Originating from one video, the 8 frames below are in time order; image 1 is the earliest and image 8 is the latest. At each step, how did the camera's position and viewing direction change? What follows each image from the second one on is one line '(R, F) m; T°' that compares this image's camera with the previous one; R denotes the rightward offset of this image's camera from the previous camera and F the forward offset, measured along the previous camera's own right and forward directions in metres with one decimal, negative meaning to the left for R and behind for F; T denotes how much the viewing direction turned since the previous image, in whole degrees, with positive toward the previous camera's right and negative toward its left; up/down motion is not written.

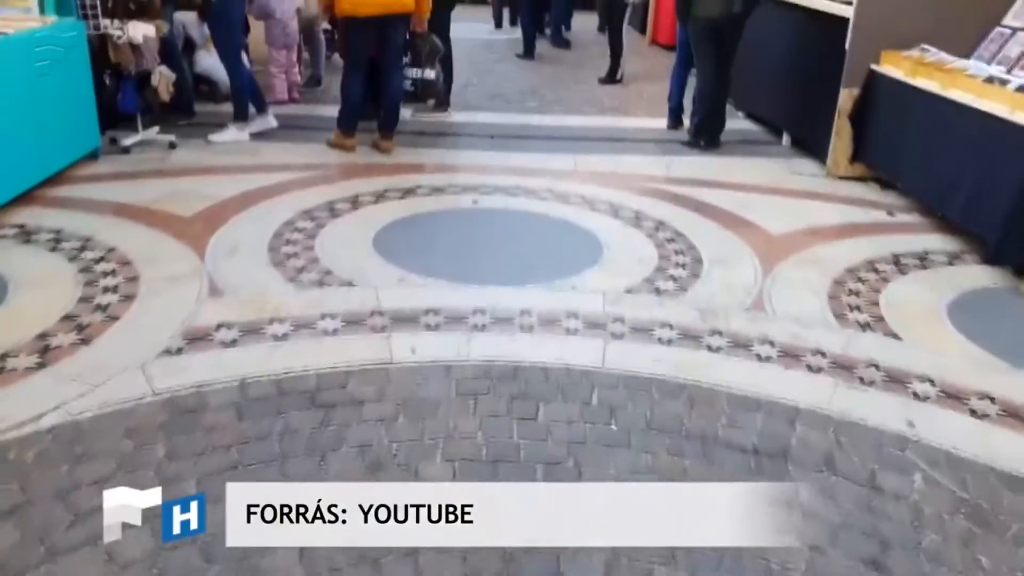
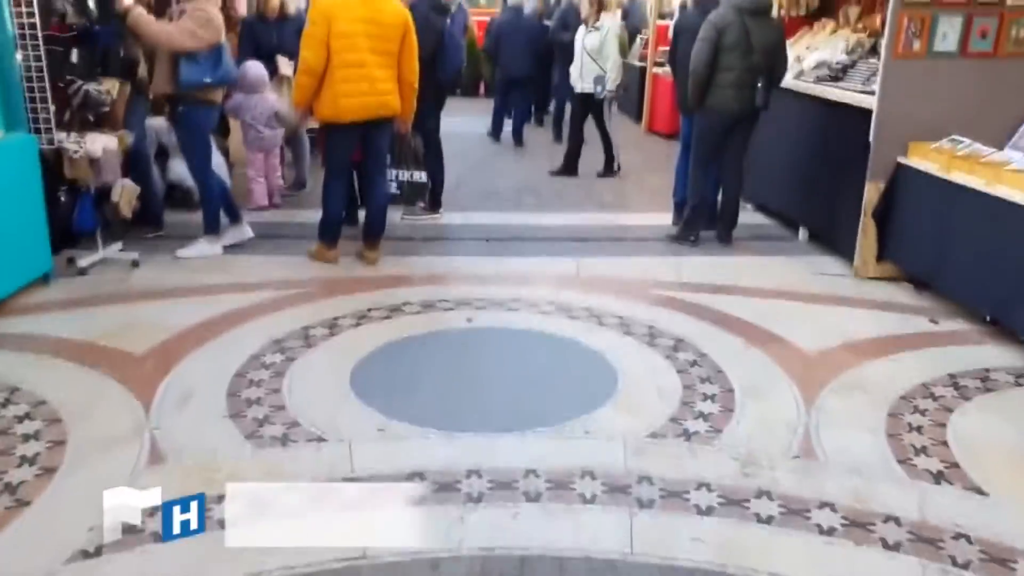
(0.0, +0.5) m; 0°
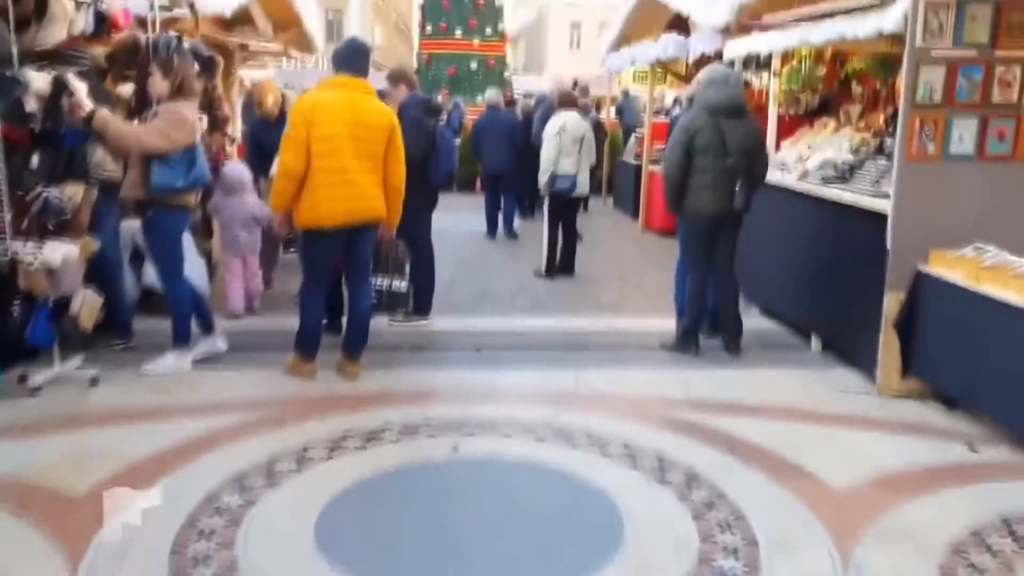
(0.0, +0.4) m; 0°
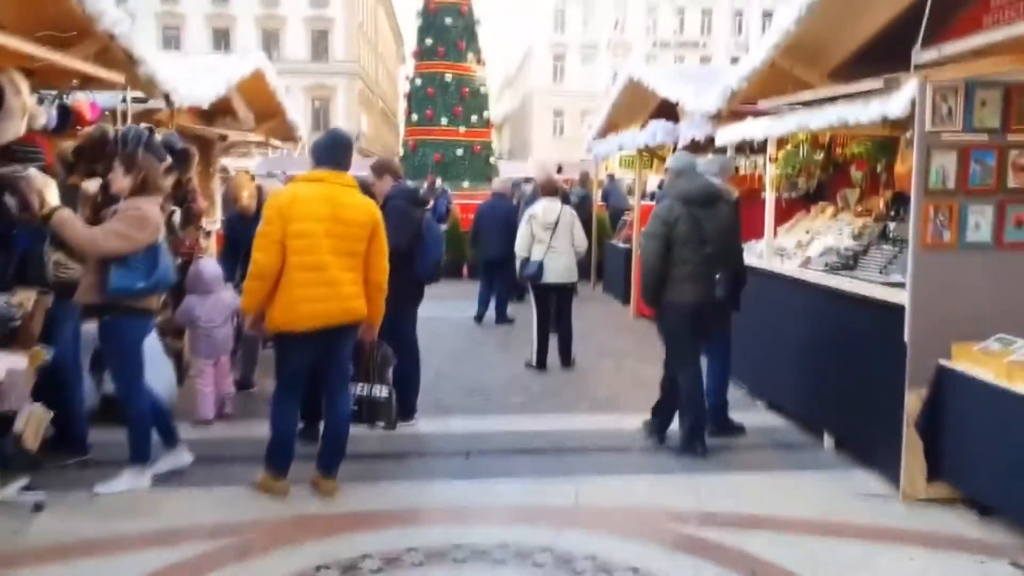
(0.0, +0.4) m; +1°
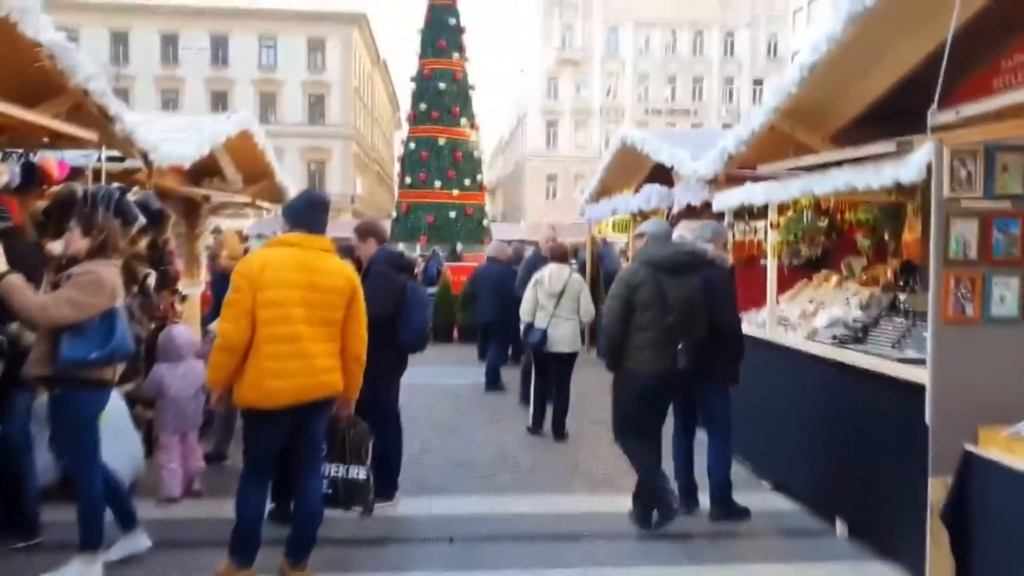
(0.0, +0.3) m; 0°
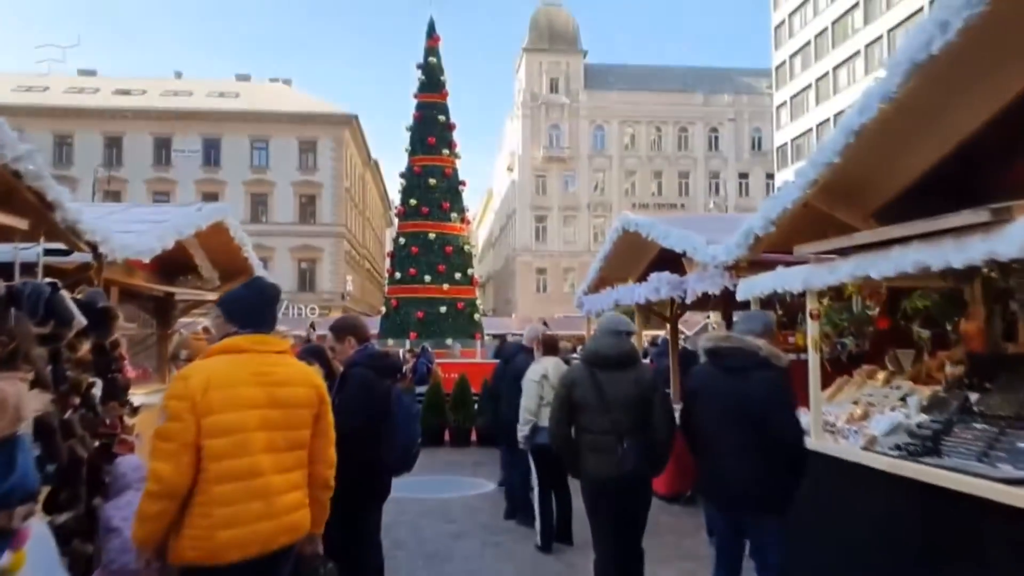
(-0.1, +0.8) m; +1°
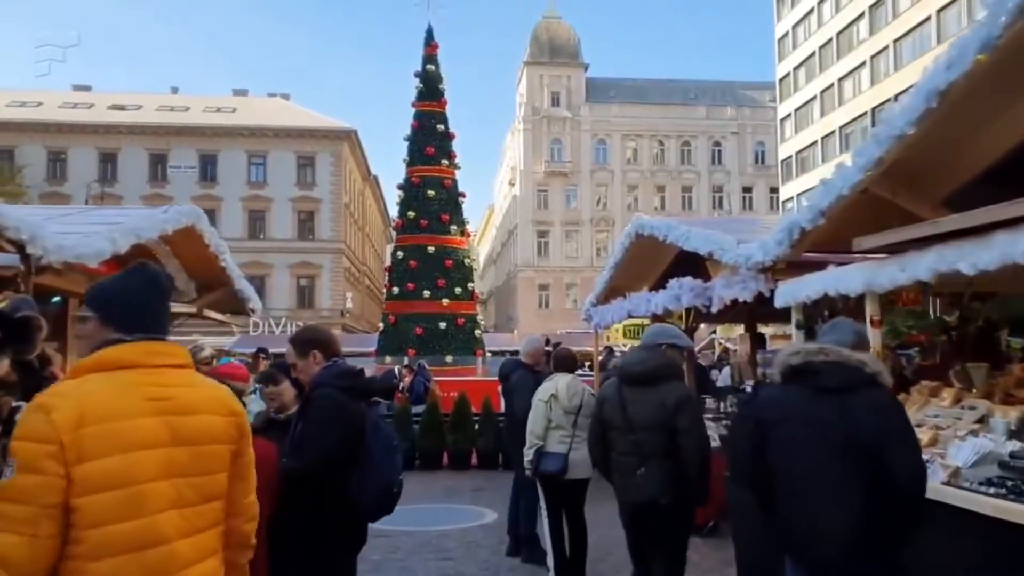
(0.0, +0.9) m; 0°
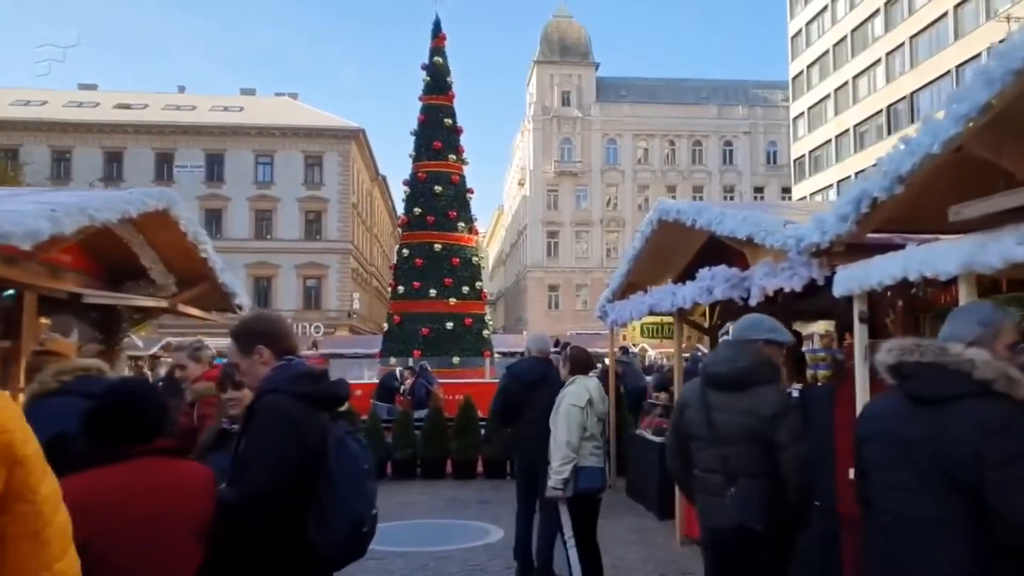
(0.0, +0.9) m; -1°
